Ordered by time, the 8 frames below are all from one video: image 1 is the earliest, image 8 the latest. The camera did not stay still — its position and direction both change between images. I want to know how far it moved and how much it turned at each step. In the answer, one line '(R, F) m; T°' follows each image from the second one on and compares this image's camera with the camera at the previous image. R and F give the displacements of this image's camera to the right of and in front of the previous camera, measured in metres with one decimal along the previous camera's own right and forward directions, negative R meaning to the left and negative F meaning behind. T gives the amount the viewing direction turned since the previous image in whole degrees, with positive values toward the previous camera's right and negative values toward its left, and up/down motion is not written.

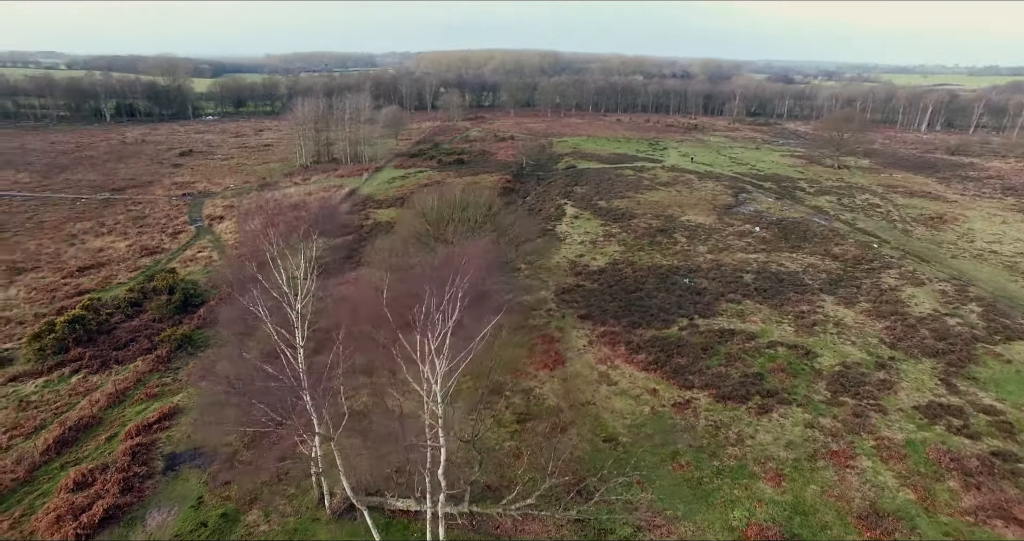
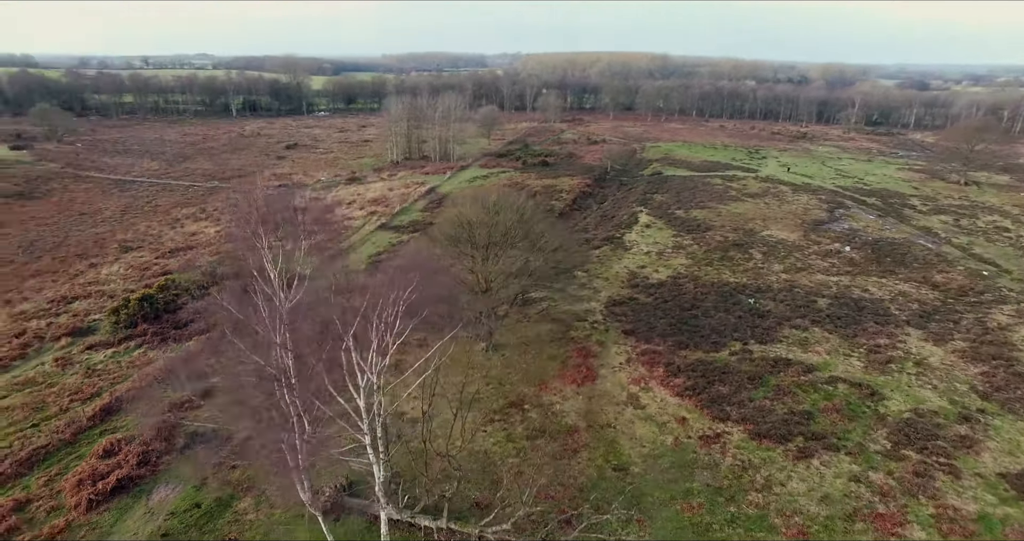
(+2.7, +1.1) m; -10°
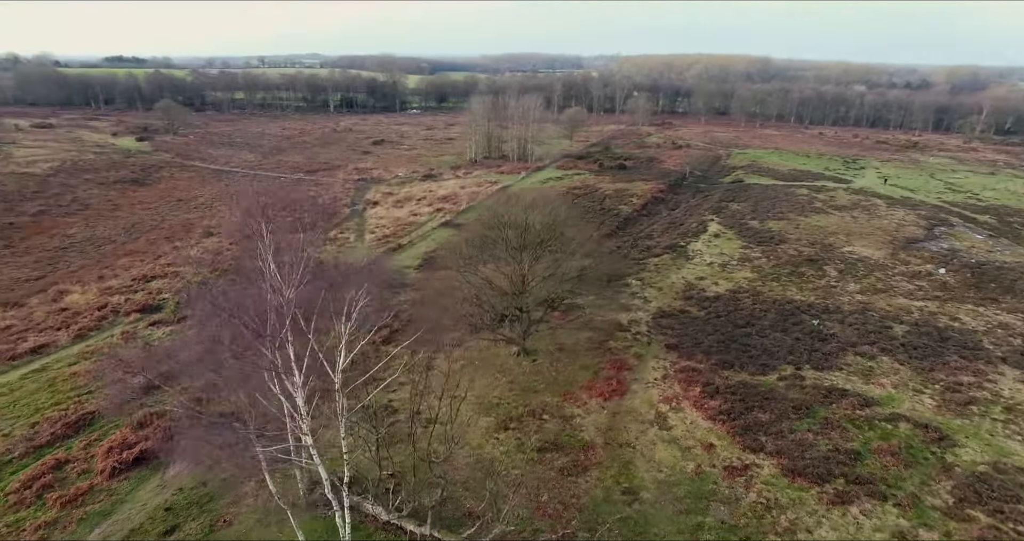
(+2.2, +0.9) m; -8°
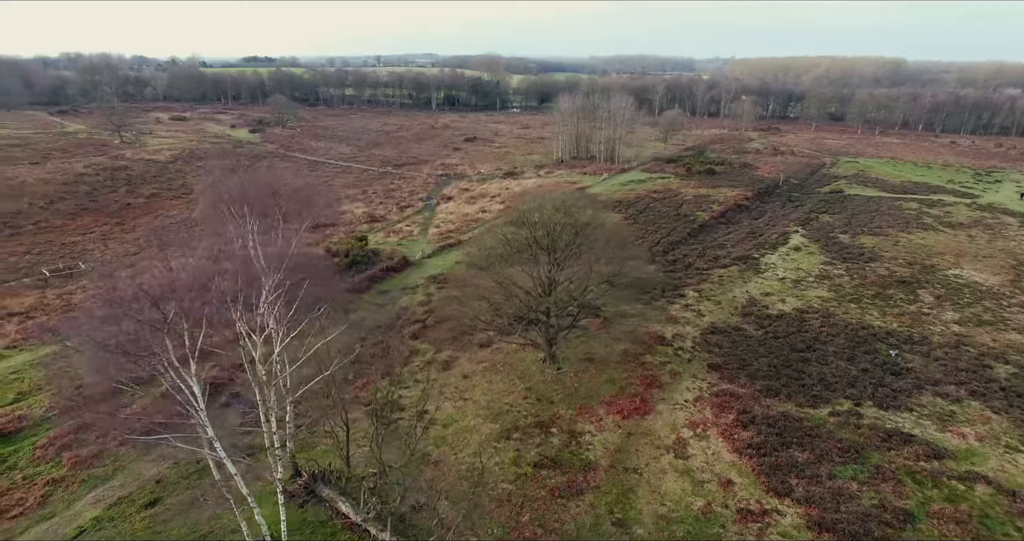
(+2.9, +1.5) m; -10°
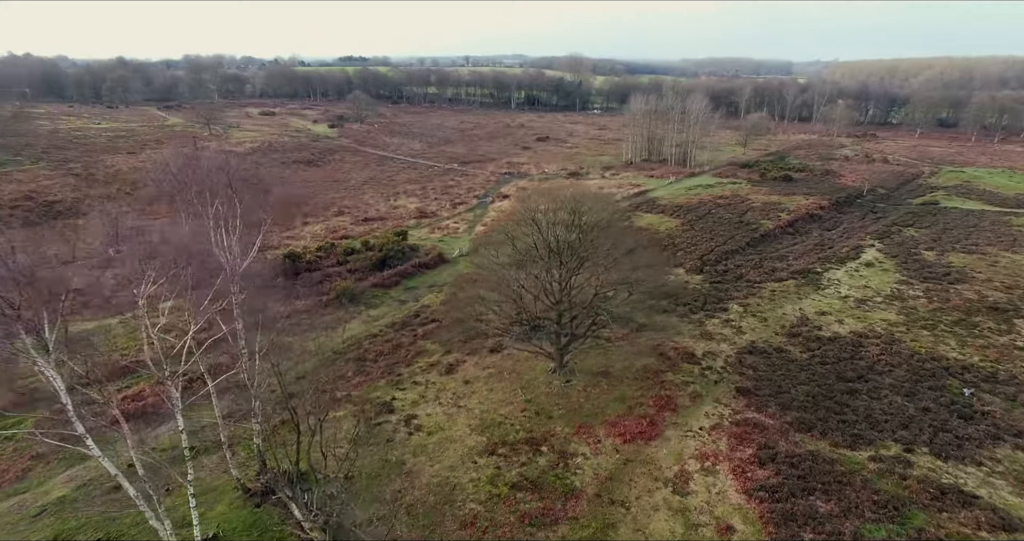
(+2.7, +1.8) m; -8°
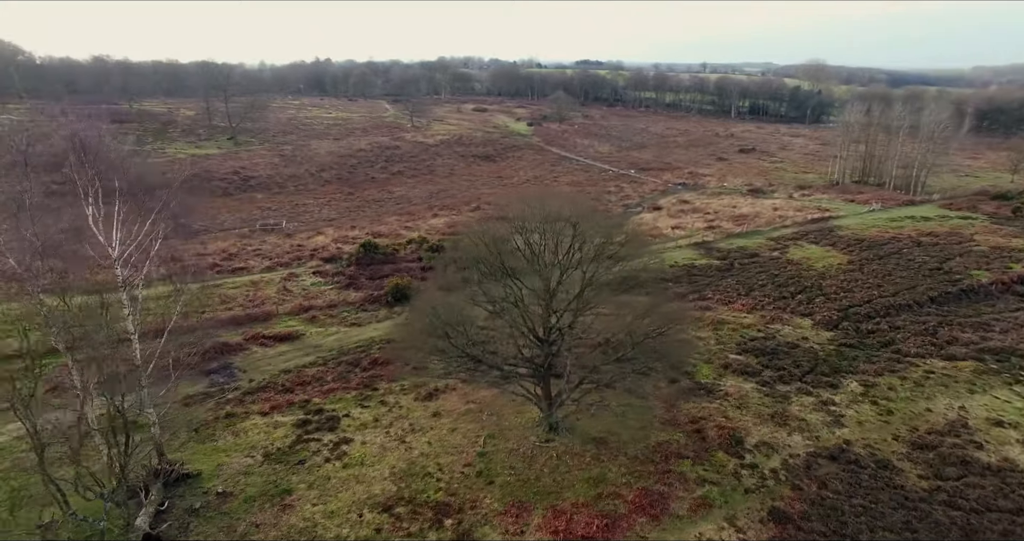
(+6.9, +5.5) m; -21°
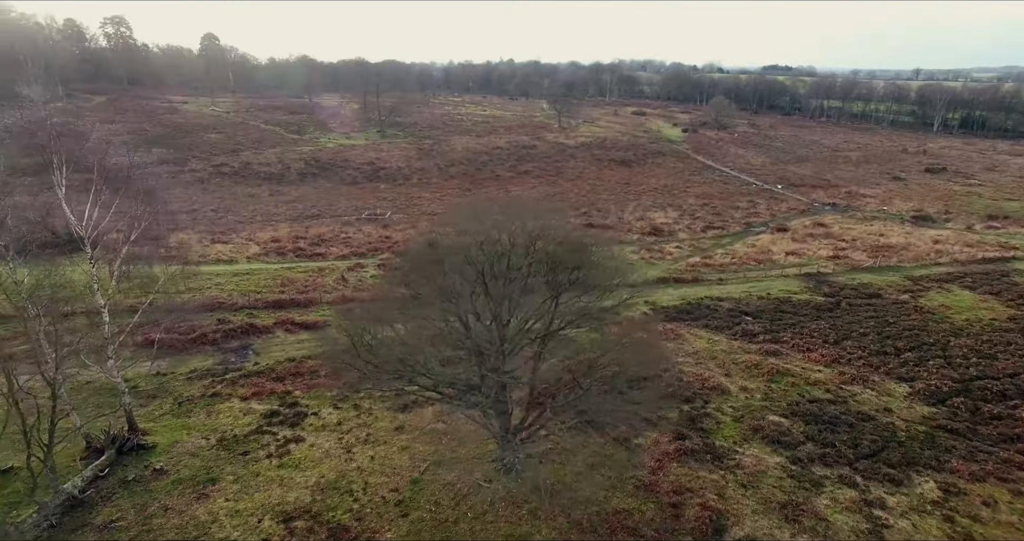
(+5.3, +2.8) m; -16°
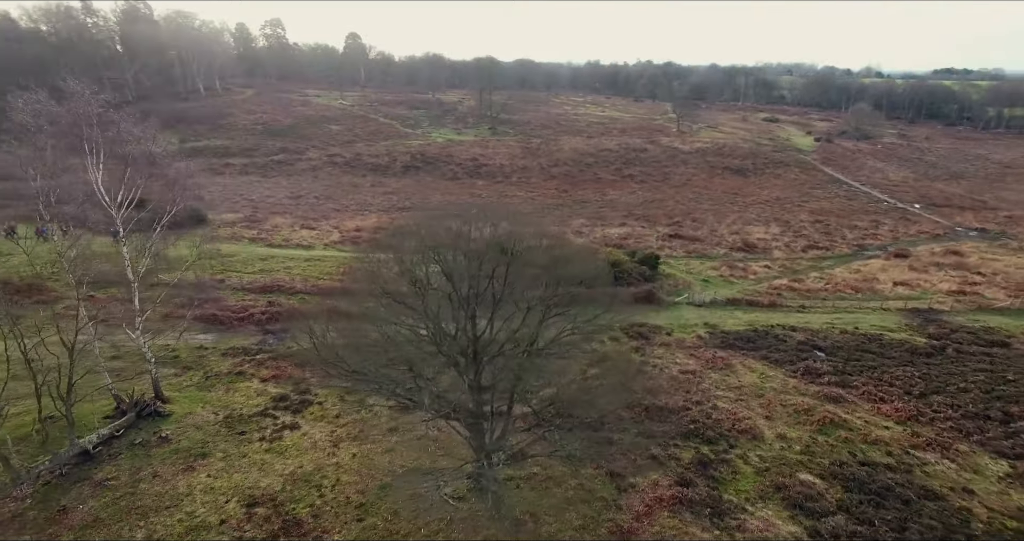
(+3.4, +1.4) m; -12°
